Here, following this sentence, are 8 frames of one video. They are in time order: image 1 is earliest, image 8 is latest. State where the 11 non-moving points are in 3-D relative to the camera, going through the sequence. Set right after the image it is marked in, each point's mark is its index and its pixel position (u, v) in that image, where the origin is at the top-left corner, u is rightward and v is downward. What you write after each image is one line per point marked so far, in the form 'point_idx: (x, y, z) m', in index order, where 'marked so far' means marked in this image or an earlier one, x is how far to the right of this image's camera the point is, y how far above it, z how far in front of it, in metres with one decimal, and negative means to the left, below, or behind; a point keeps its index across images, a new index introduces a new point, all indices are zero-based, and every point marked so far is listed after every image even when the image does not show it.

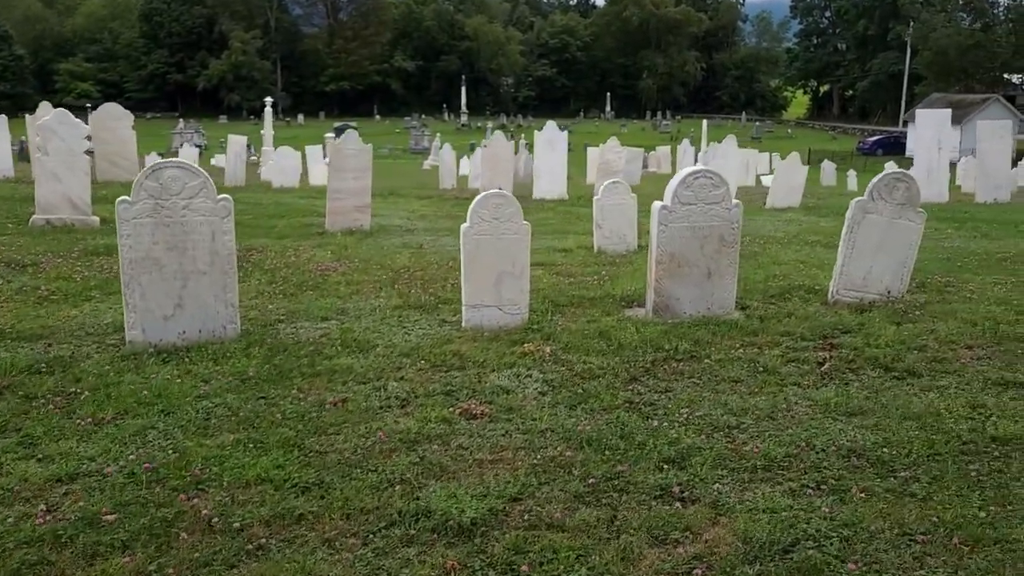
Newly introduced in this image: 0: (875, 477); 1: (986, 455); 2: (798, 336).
0: (+2.0, -1.1, +4.6) m
1: (+2.9, -1.0, +5.0) m
2: (+2.5, -0.4, +7.4) m
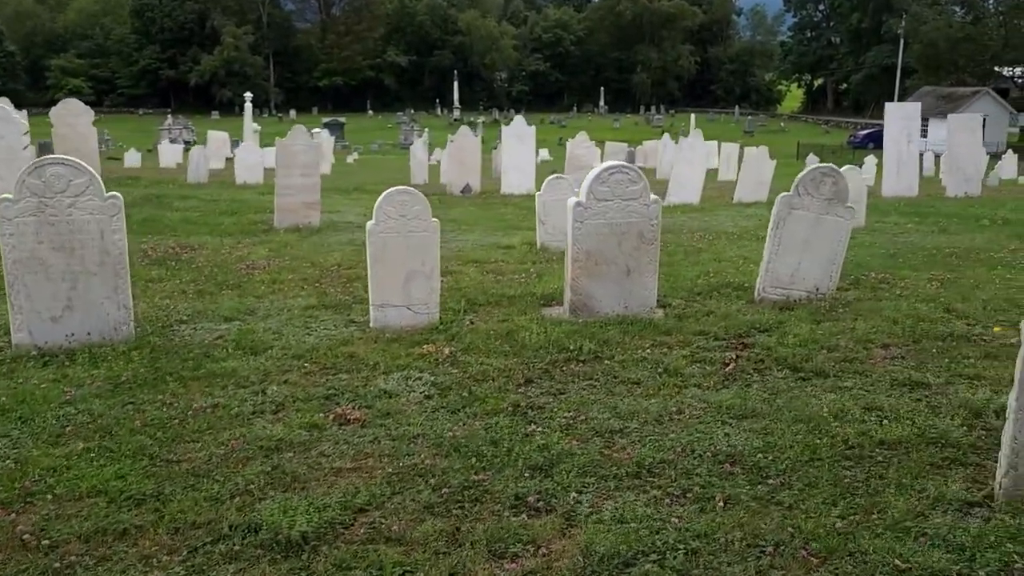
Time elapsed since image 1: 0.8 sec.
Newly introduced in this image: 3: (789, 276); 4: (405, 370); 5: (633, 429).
0: (+1.3, -1.1, +4.5) m
1: (+2.1, -1.0, +4.8) m
2: (+1.7, -0.4, +7.2) m
3: (+2.8, +0.1, +8.5) m
4: (-0.8, -0.6, +6.0) m
5: (+0.8, -0.9, +5.2) m
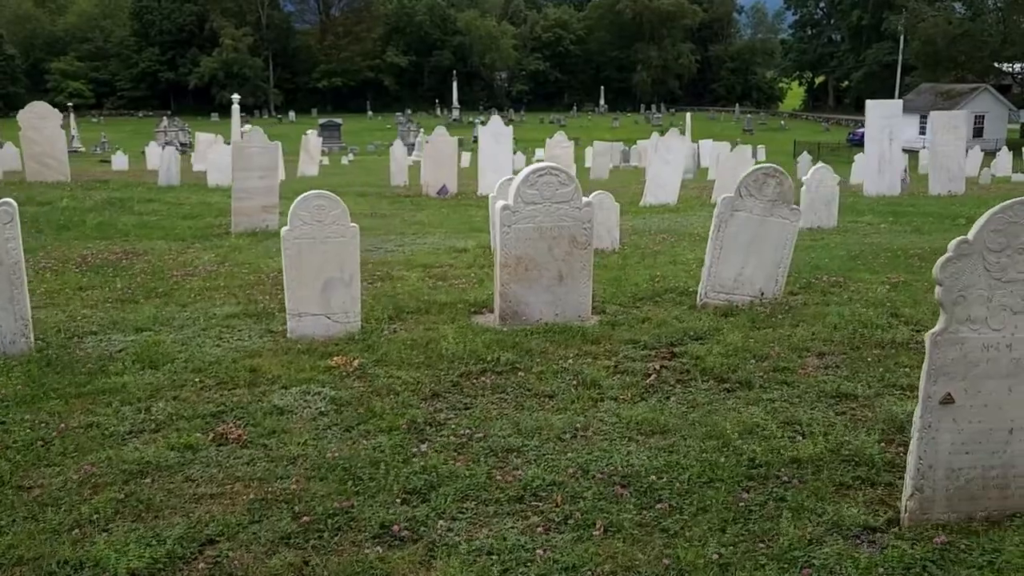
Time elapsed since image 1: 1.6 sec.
0: (+0.6, -1.1, +4.2) m
1: (+1.4, -1.1, +4.5) m
2: (+1.1, -0.5, +6.9) m
3: (+2.2, +0.1, +8.2) m
4: (-1.4, -0.7, +5.7) m
5: (+0.1, -1.0, +5.0) m
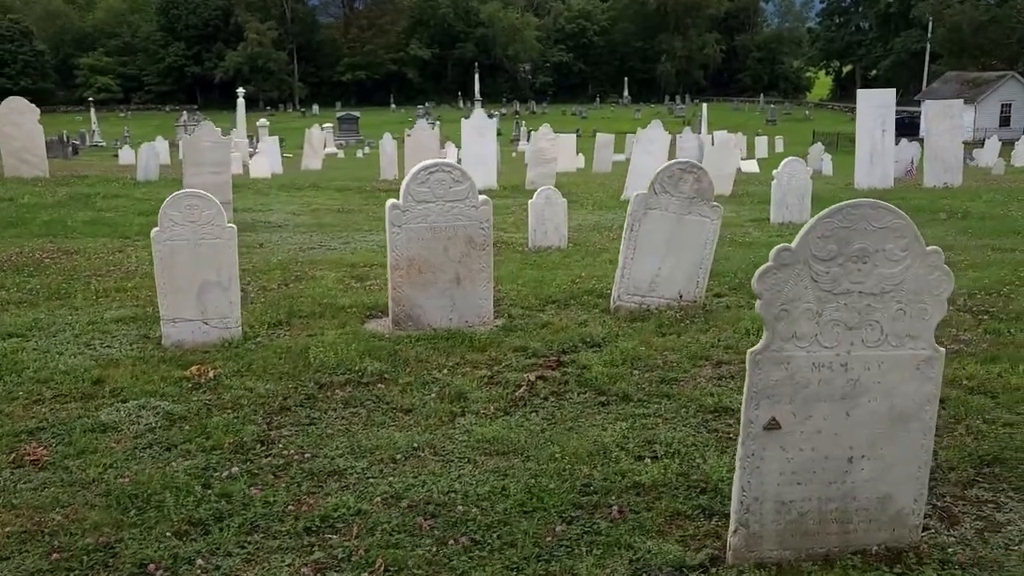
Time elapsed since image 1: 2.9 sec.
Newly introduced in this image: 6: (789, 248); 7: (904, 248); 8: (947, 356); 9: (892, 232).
0: (-0.4, -1.2, +3.8) m
1: (+0.5, -1.1, +4.1) m
2: (+0.1, -0.5, +6.5) m
3: (+1.3, +0.1, +7.8) m
4: (-2.4, -0.7, +5.4) m
5: (-0.9, -1.0, +4.6) m
6: (+1.2, +0.2, +3.6) m
7: (+1.8, +0.2, +3.7) m
8: (+3.3, -0.5, +6.4) m
9: (+1.7, +0.3, +3.7) m
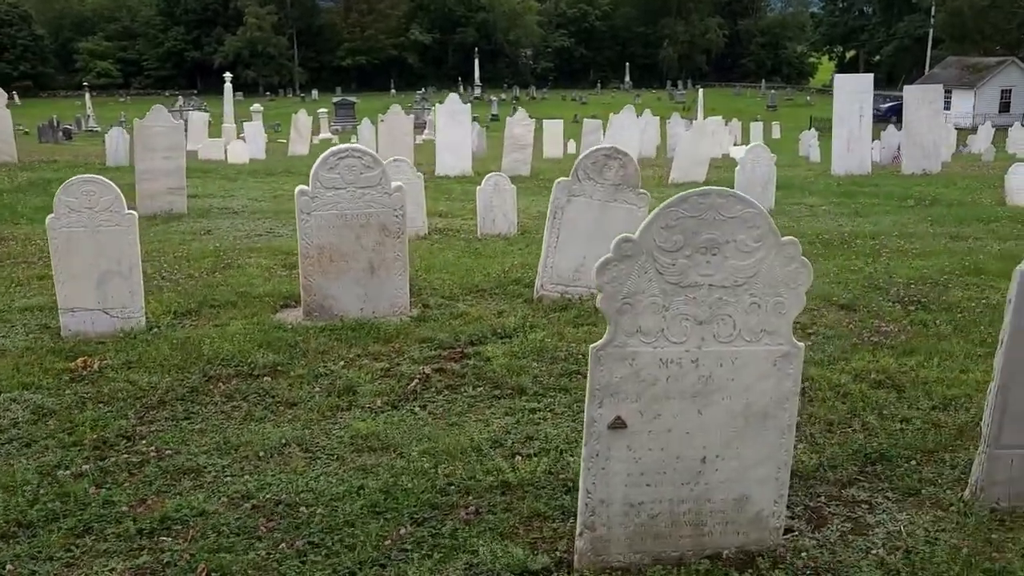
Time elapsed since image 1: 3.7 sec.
0: (-1.1, -1.1, +3.7) m
1: (-0.3, -1.1, +4.0) m
2: (-0.6, -0.4, +6.3) m
3: (+0.6, +0.2, +7.6) m
4: (-3.1, -0.7, +5.2) m
5: (-1.6, -1.0, +4.4) m
6: (+0.5, +0.2, +3.4) m
7: (+1.0, +0.2, +3.5) m
8: (+2.6, -0.5, +6.2) m
9: (+1.0, +0.3, +3.5) m
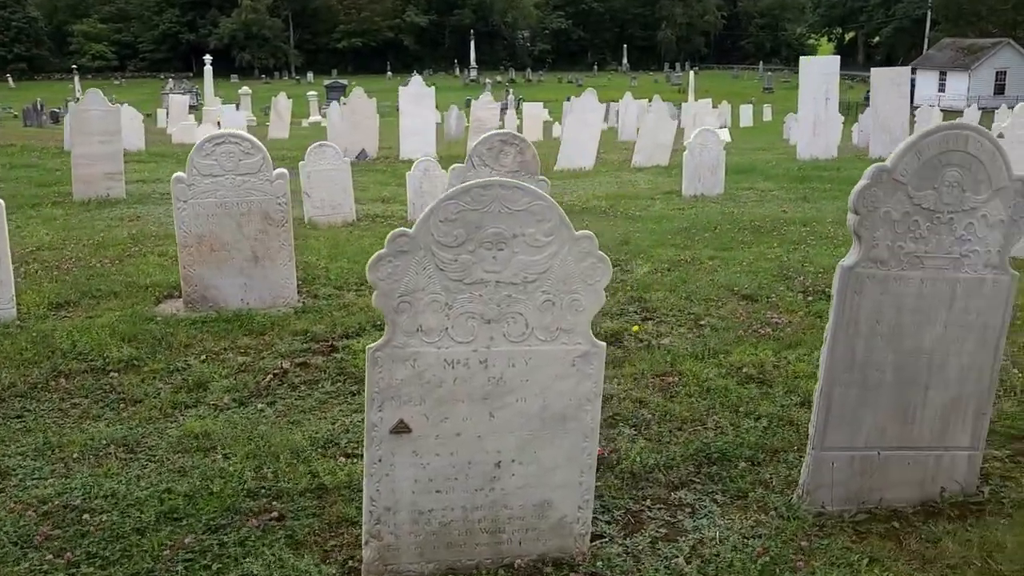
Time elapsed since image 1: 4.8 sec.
0: (-2.0, -1.1, +3.5) m
1: (-1.2, -1.1, +3.8) m
2: (-1.5, -0.3, +6.1) m
3: (-0.4, +0.2, +7.4) m
4: (-4.0, -0.6, +5.0) m
5: (-2.5, -0.9, +4.2) m
6: (-0.4, +0.2, +3.2) m
7: (+0.1, +0.2, +3.3) m
8: (+1.7, -0.4, +6.0) m
9: (+0.1, +0.3, +3.3) m
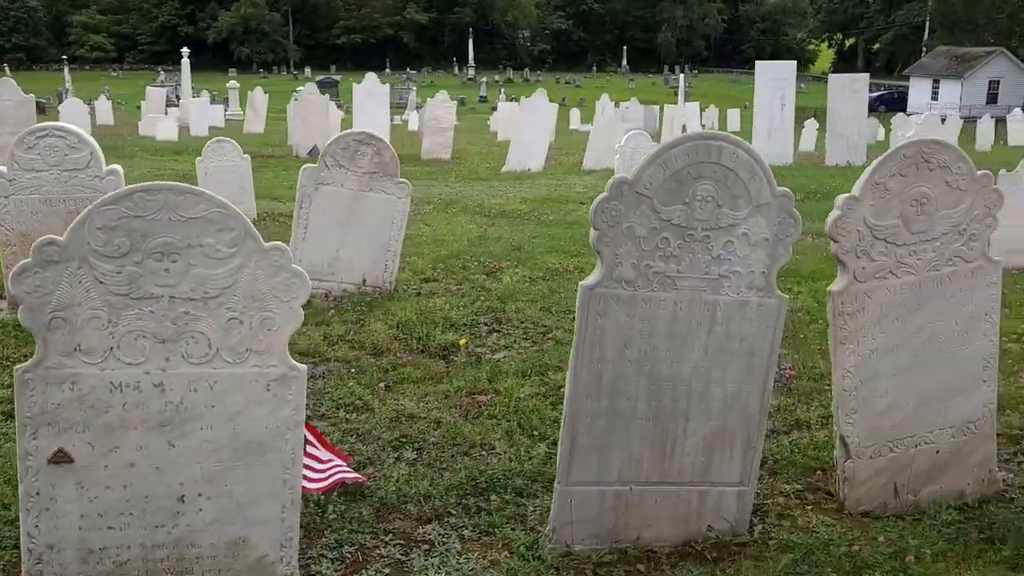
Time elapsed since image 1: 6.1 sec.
0: (-3.2, -1.1, +3.1) m
1: (-2.4, -1.1, +3.5) m
2: (-2.7, -0.4, +5.8) m
3: (-1.6, +0.2, +7.0) m
4: (-5.2, -0.6, +4.7) m
5: (-3.7, -0.9, +3.9) m
6: (-1.6, +0.2, +2.9) m
7: (-1.0, +0.2, +3.0) m
8: (+0.5, -0.5, +5.7) m
9: (-1.1, +0.2, +3.0) m
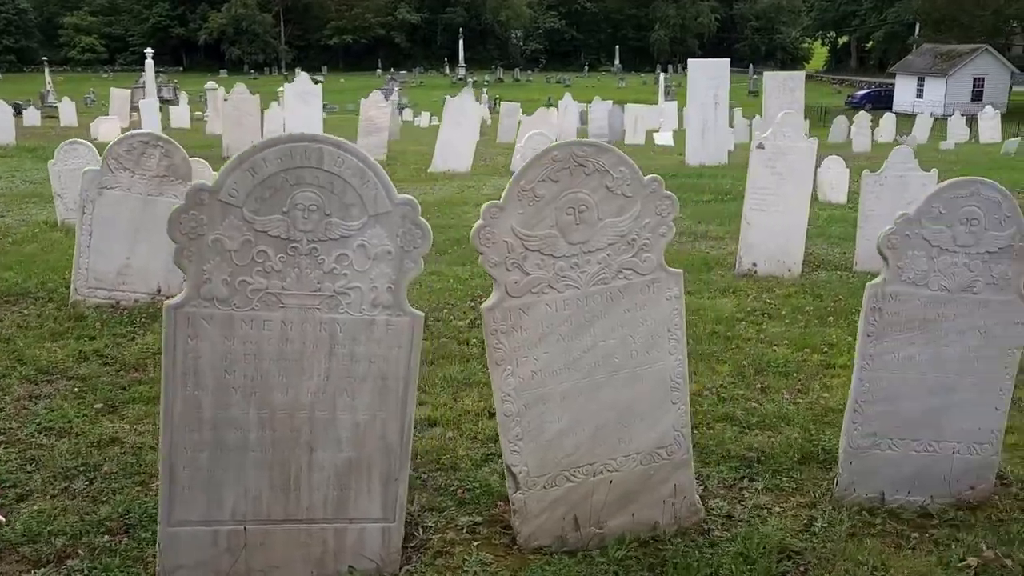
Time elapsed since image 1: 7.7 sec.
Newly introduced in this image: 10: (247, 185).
0: (-4.7, -1.2, +2.7) m
1: (-3.9, -1.2, +3.1) m
2: (-4.3, -0.5, +5.4) m
3: (-3.2, +0.1, +6.7) m
4: (-6.8, -0.7, +4.2) m
5: (-5.2, -1.0, +3.5) m
6: (-3.1, +0.1, +2.5) m
7: (-2.6, +0.1, +2.6) m
8: (-1.1, -0.5, +5.4) m
9: (-2.6, +0.2, +2.6) m
10: (-1.0, +0.4, +3.0) m
